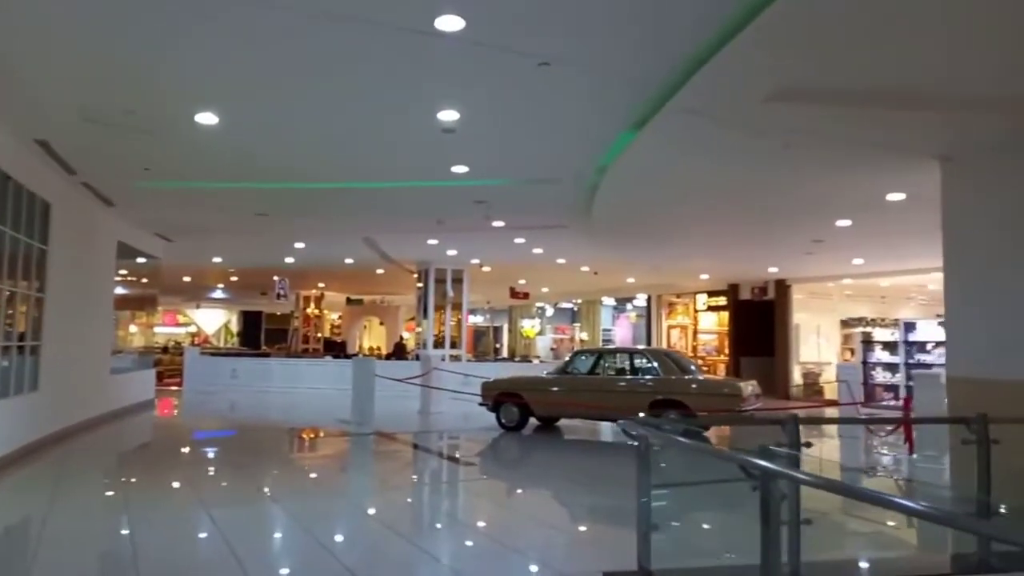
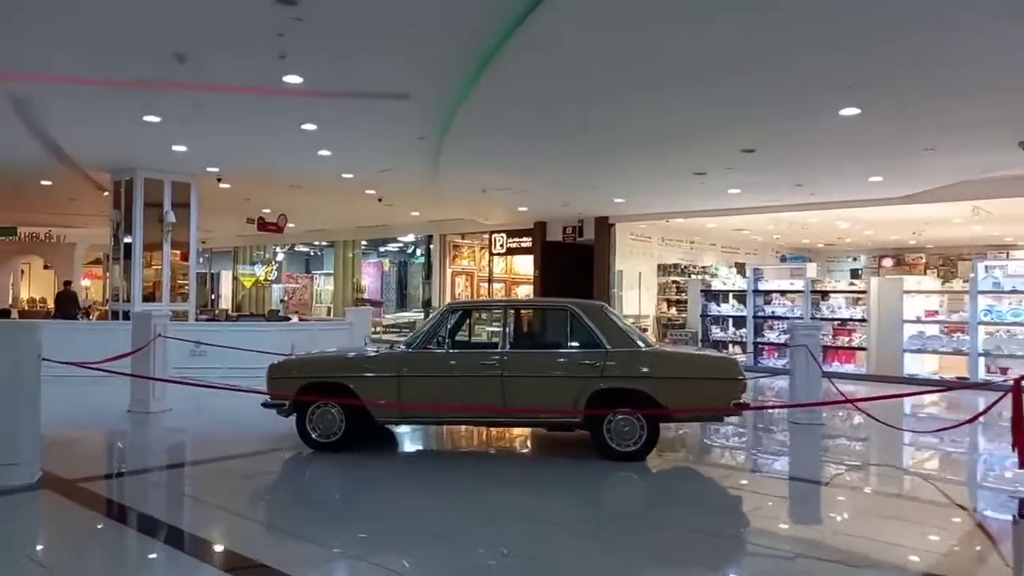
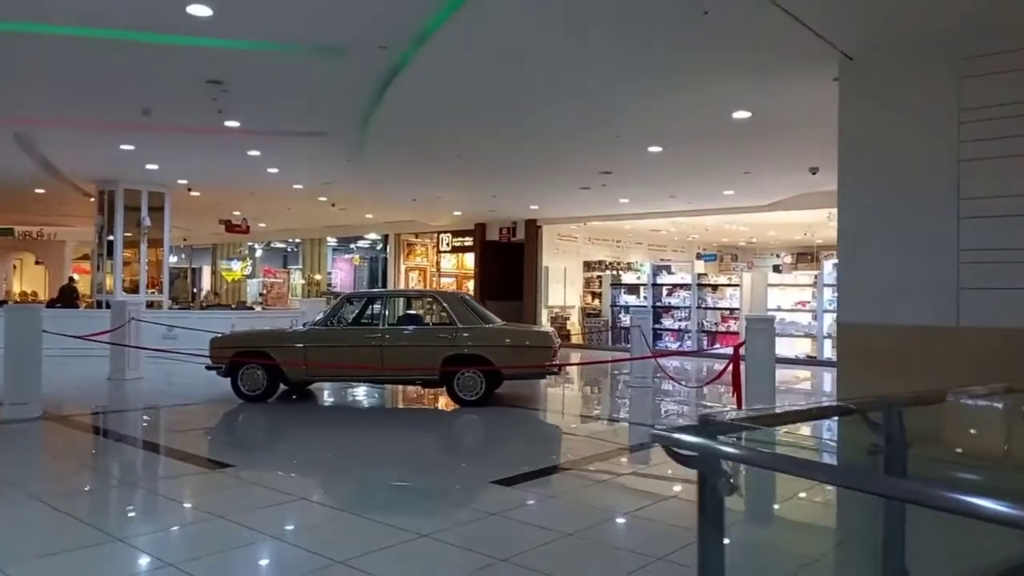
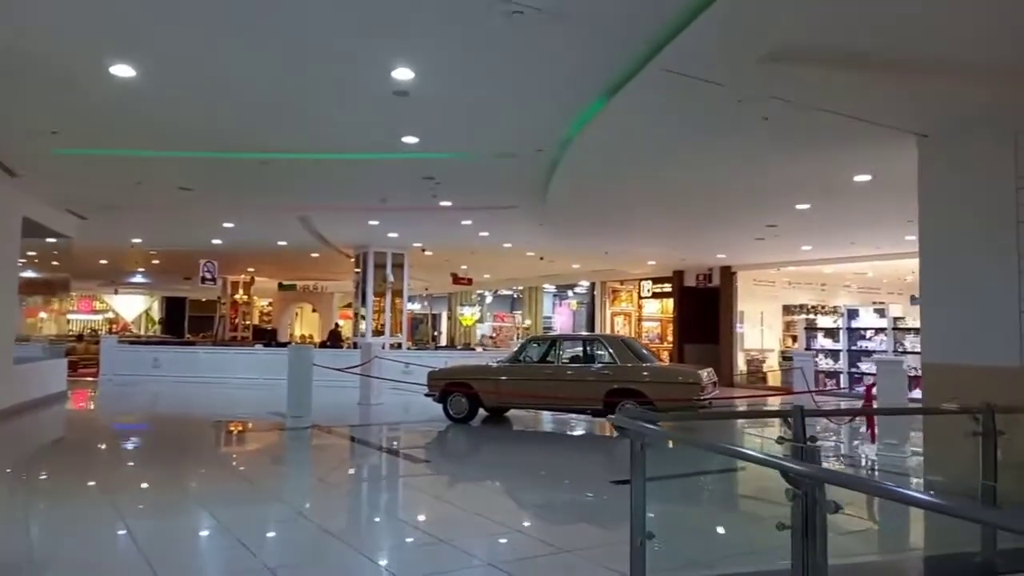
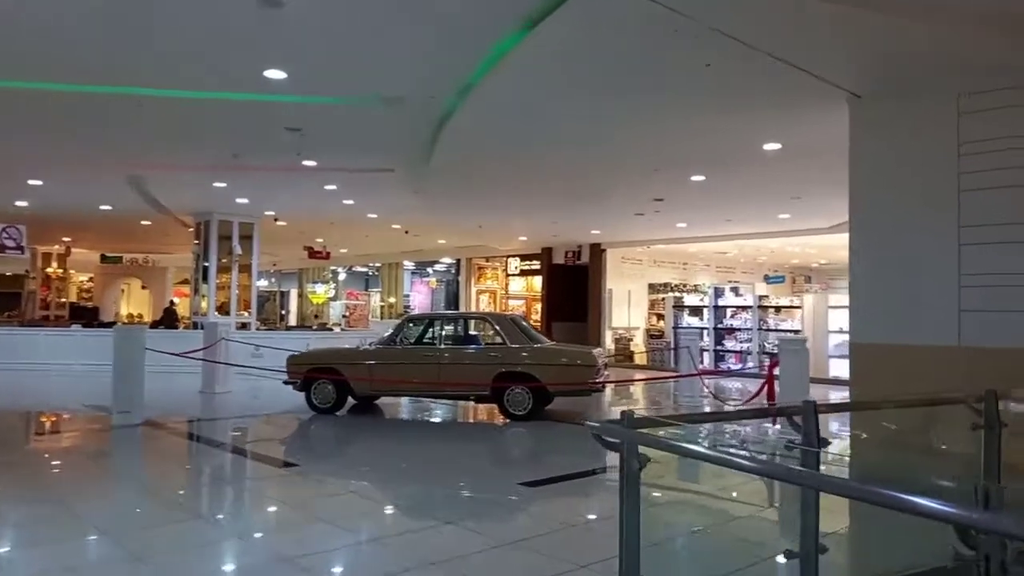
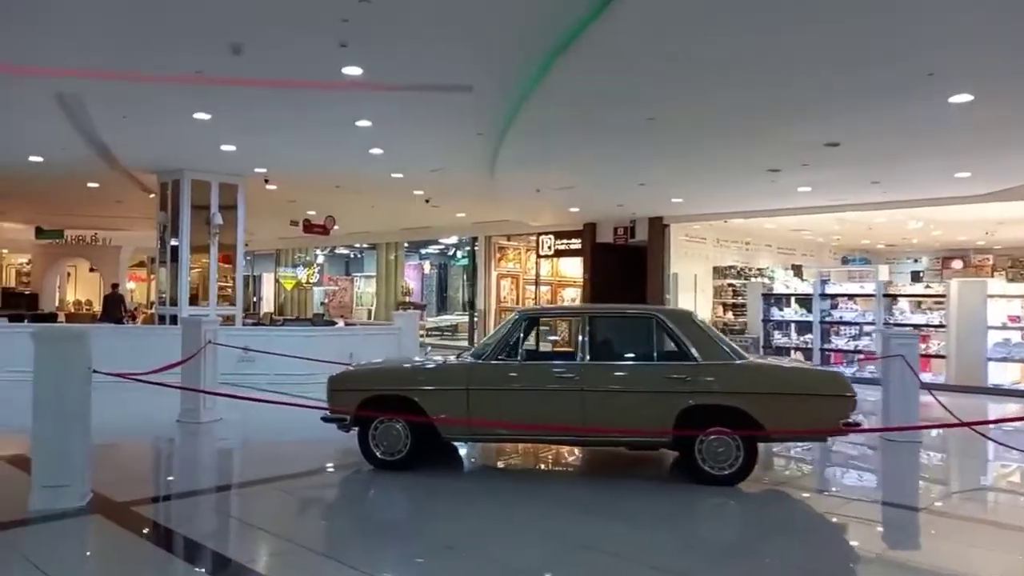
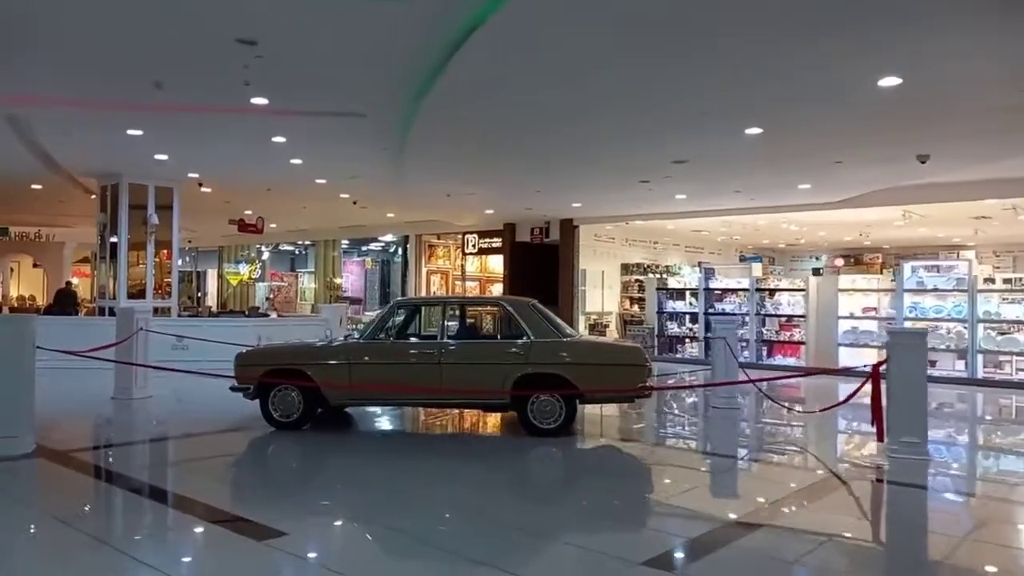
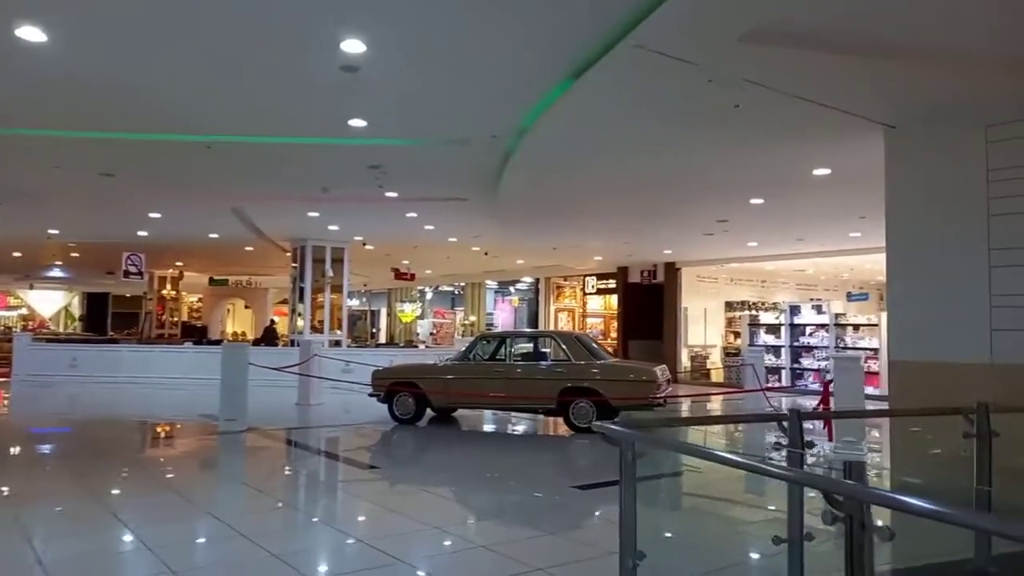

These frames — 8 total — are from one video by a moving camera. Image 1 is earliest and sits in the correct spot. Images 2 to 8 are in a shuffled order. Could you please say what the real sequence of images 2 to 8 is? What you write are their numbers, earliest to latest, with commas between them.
4, 8, 5, 3, 7, 2, 6
